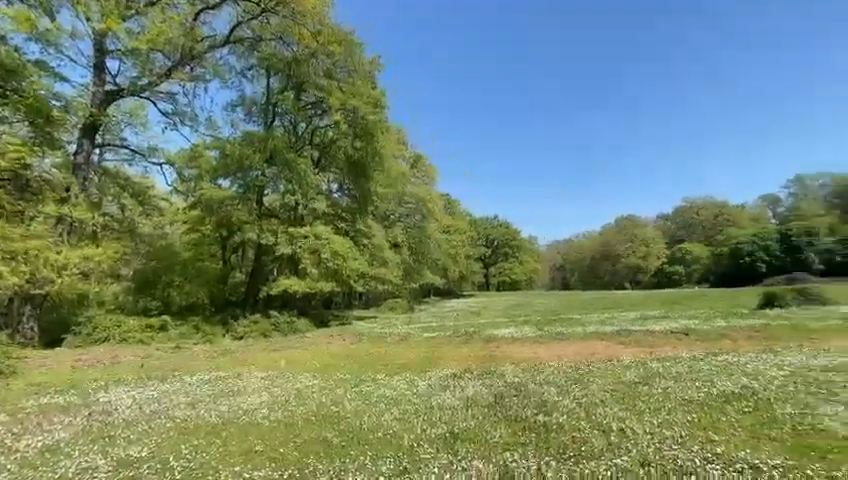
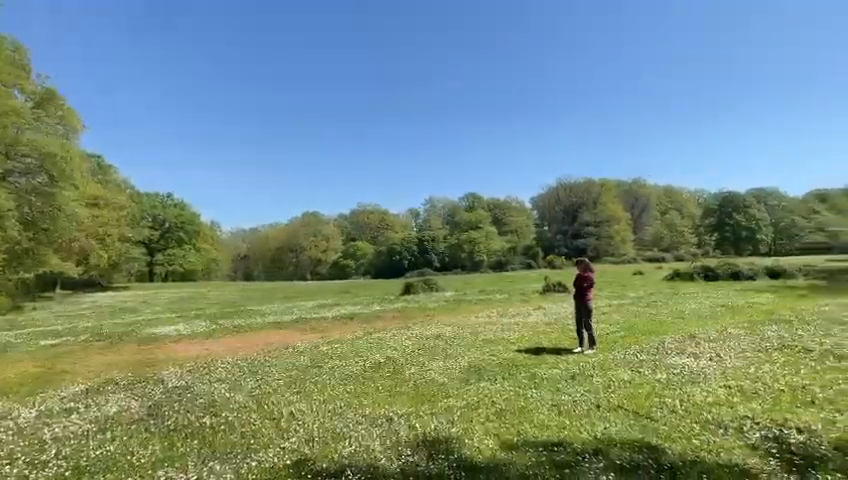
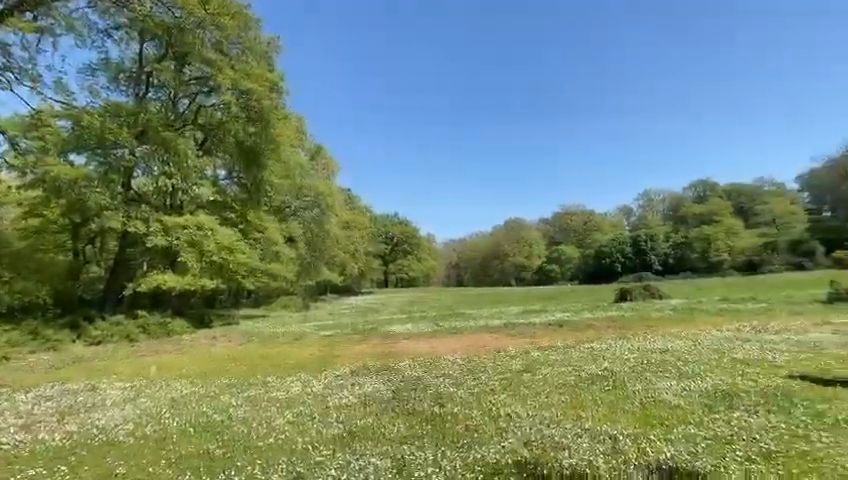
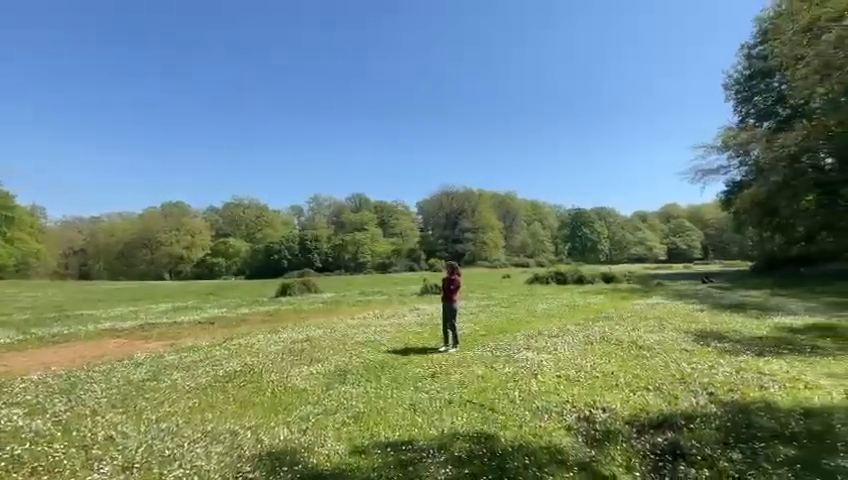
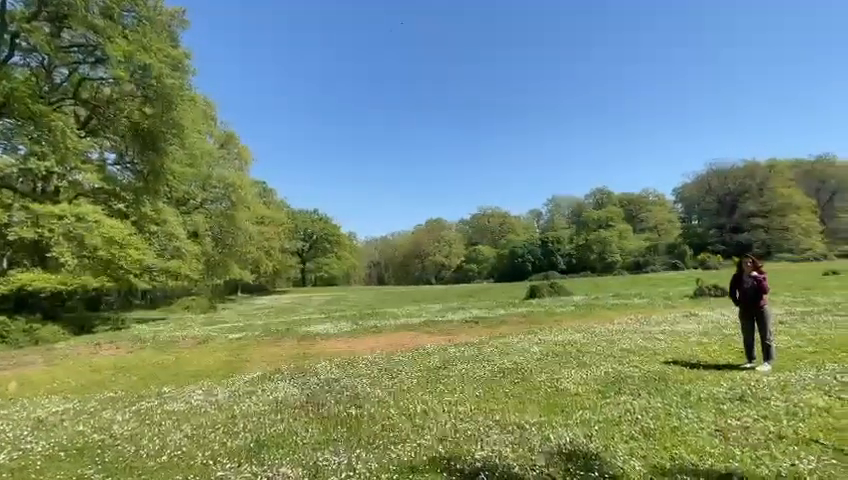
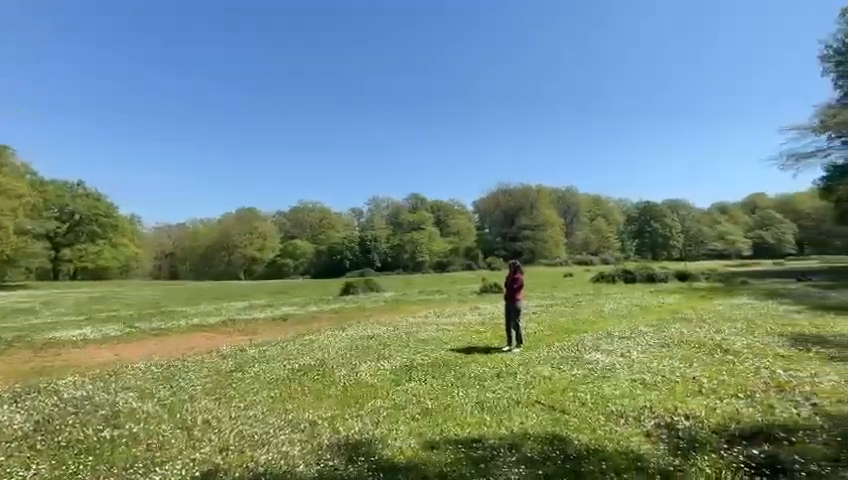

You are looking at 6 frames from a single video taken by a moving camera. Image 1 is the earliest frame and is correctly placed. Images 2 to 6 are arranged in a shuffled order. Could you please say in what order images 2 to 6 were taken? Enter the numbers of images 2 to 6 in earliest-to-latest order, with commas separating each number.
3, 5, 2, 6, 4
